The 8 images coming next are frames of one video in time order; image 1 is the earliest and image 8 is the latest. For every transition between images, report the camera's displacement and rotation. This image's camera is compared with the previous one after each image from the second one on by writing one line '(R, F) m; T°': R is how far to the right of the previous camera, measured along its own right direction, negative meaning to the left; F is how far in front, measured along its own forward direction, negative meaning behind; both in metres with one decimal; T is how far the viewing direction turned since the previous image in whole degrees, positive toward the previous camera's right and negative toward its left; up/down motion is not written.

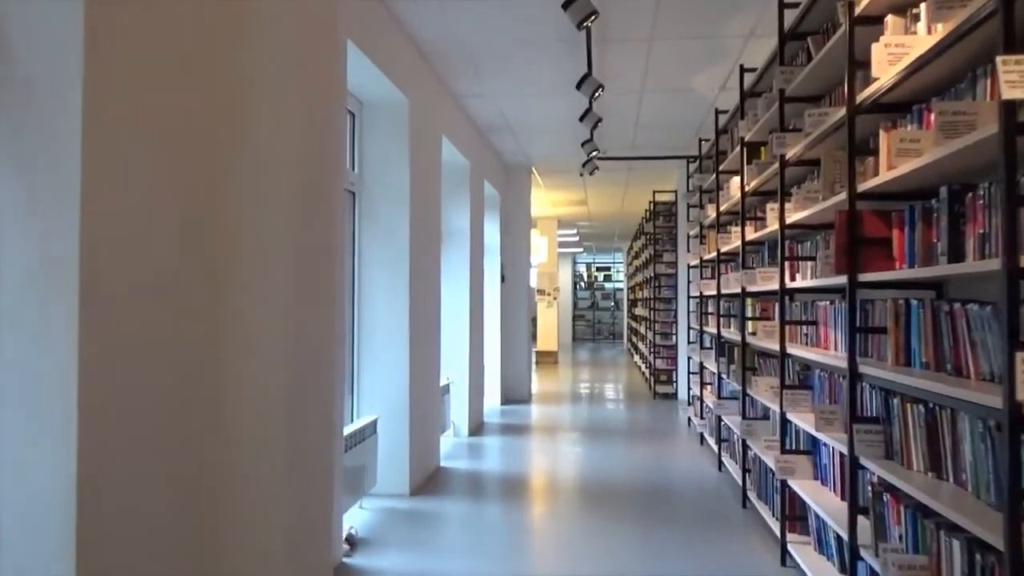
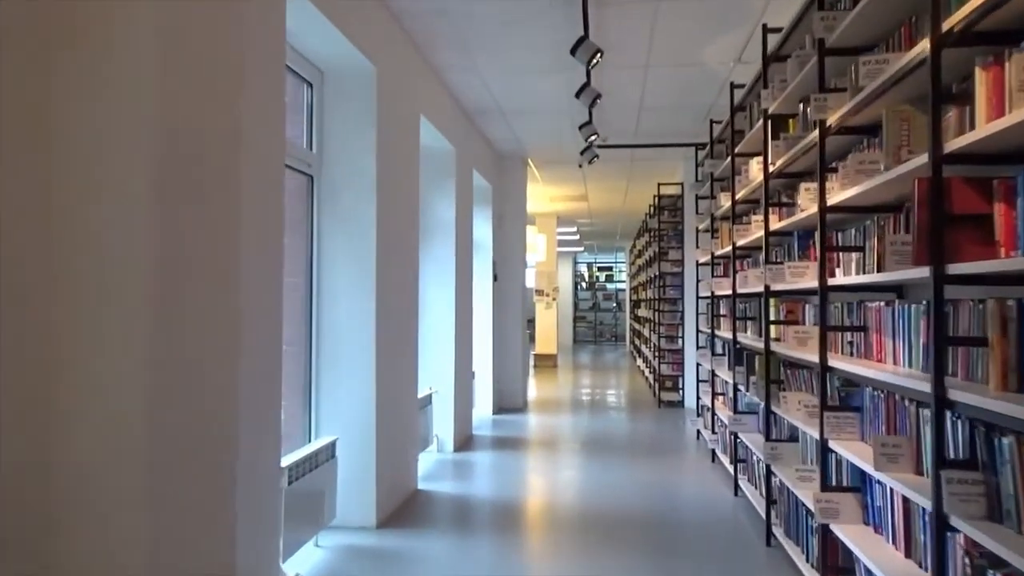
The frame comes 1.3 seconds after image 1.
(+0.1, +0.7) m; 0°
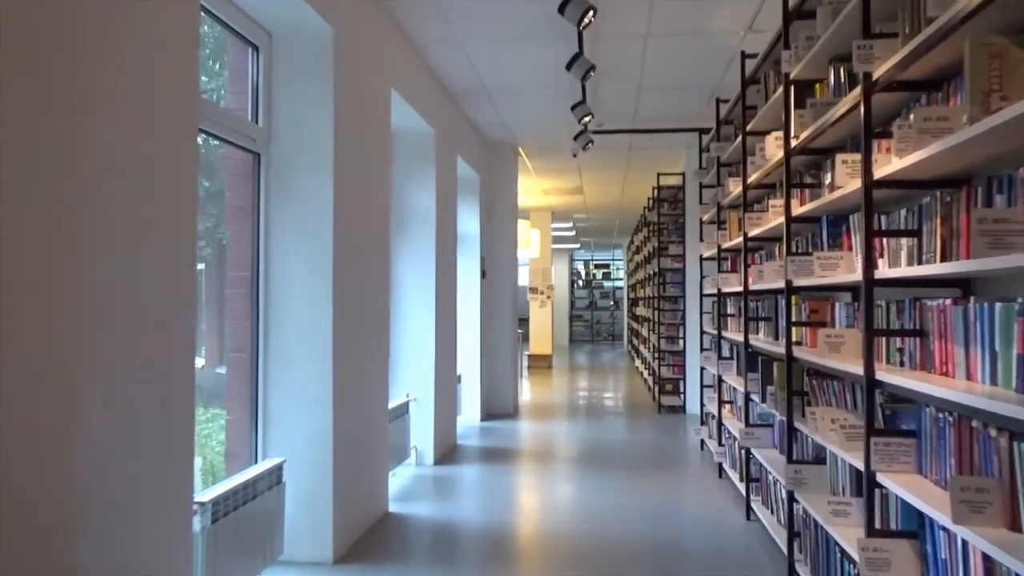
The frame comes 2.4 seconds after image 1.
(+0.1, +0.6) m; 0°
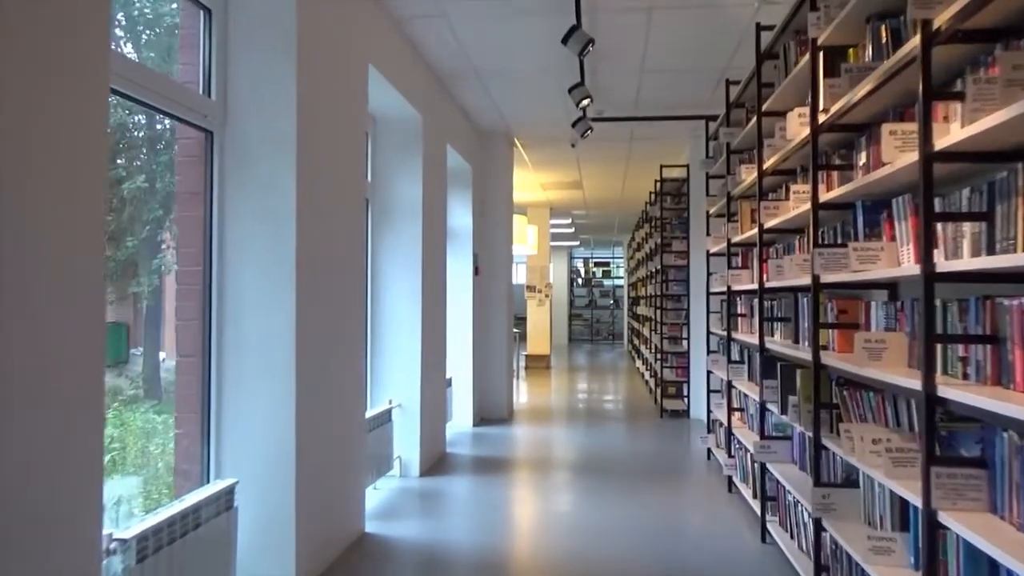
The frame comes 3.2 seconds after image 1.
(+0.1, +0.4) m; 0°
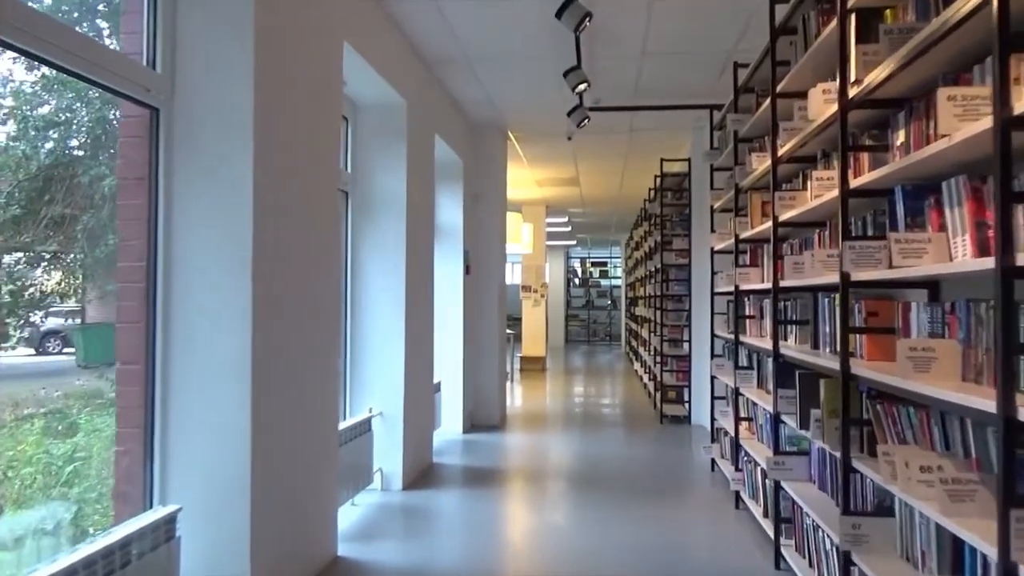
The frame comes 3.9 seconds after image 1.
(0.0, +0.4) m; 0°
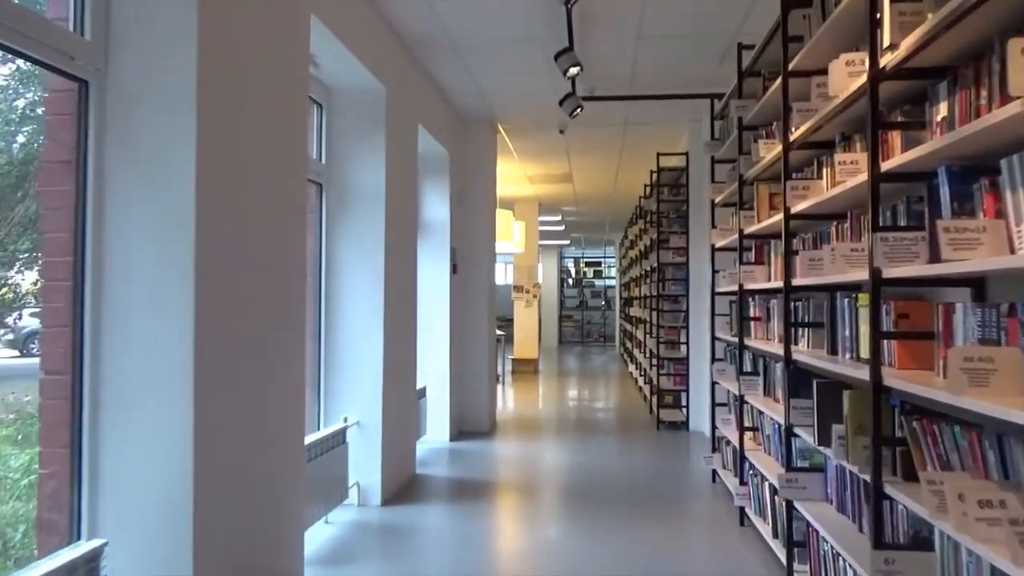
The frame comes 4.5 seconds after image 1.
(0.0, +0.4) m; 0°
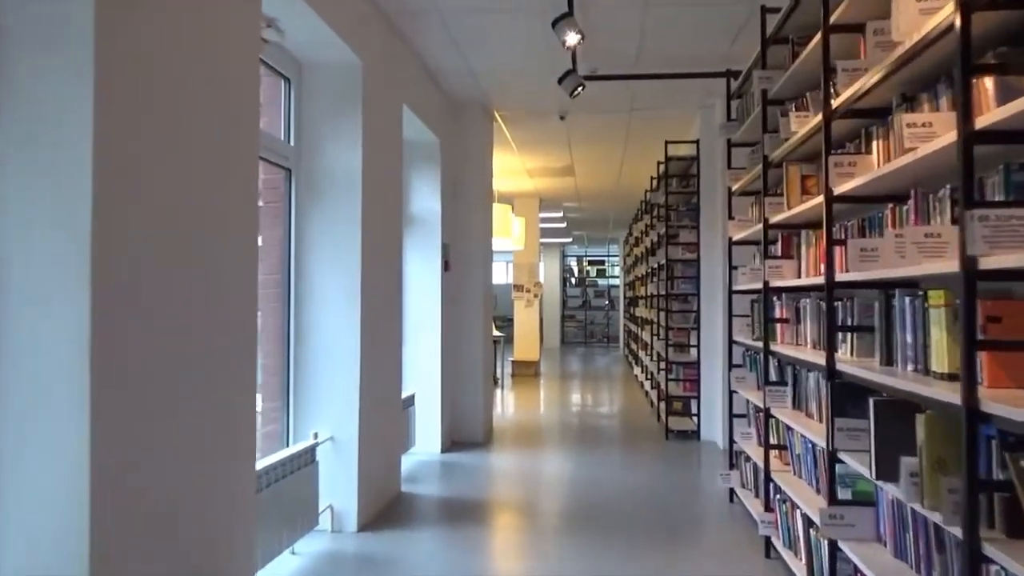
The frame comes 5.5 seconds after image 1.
(+0.1, +0.5) m; 0°
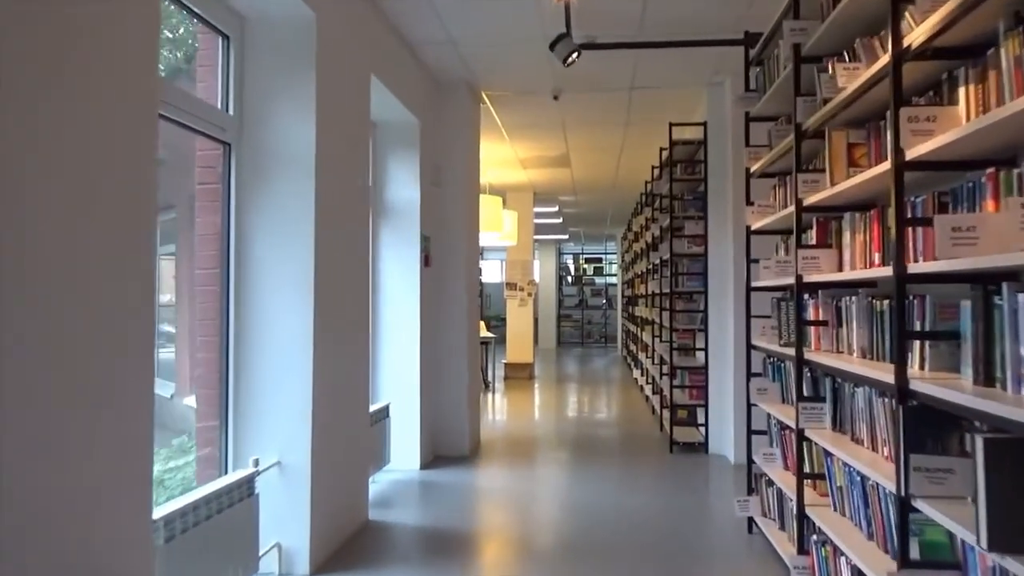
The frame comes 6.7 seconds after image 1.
(+0.1, +0.7) m; 0°
